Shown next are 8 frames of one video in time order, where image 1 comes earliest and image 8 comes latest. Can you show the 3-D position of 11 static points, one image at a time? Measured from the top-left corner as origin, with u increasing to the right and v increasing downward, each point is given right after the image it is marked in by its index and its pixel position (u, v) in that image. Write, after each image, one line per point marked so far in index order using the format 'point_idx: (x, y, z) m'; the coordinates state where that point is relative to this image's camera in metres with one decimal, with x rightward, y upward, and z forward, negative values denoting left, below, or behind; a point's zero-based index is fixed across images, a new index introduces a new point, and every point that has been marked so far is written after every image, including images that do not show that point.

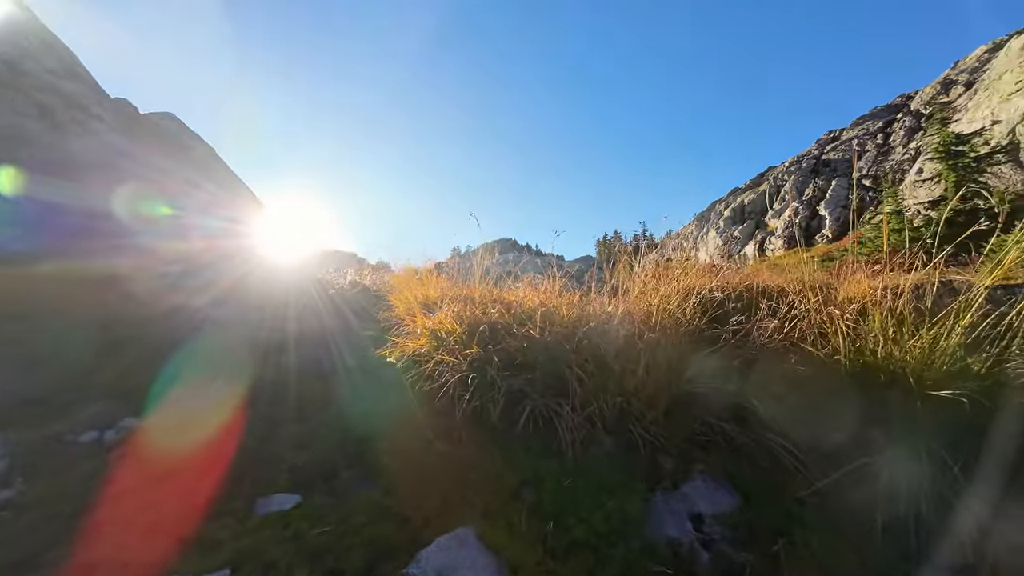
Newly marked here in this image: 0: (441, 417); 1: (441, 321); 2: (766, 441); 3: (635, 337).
0: (-0.6, -1.0, +3.0) m
1: (-0.7, -0.3, +4.0) m
2: (+1.7, -1.1, +2.7) m
3: (+1.0, -0.4, +3.3) m
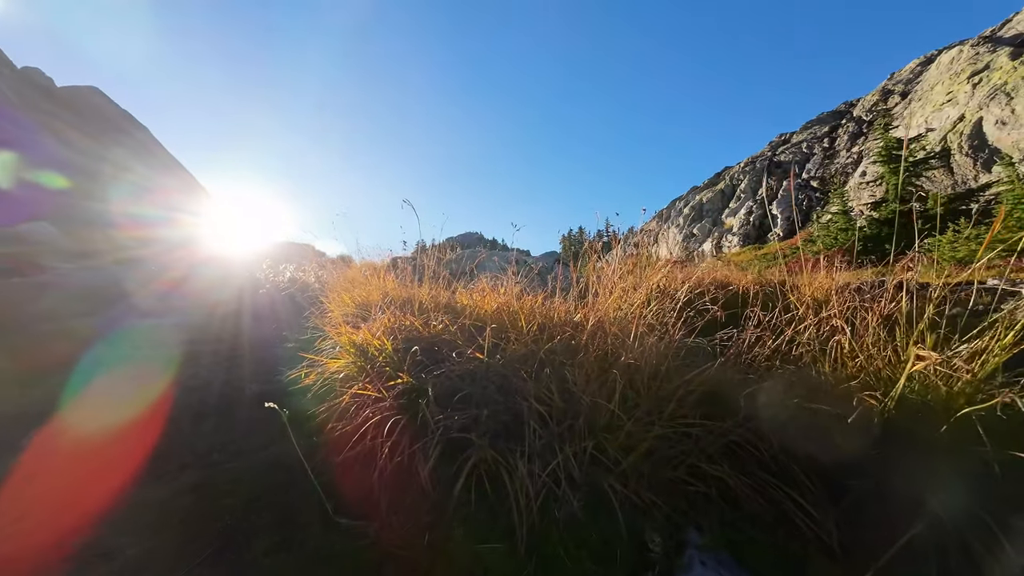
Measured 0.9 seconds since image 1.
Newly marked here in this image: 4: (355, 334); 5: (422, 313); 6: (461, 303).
0: (-0.9, -1.1, +2.3) m
1: (-1.2, -0.4, +3.2) m
2: (+1.4, -1.1, +2.2) m
3: (+0.6, -0.5, +2.6) m
4: (-1.4, -0.4, +3.4) m
5: (-0.9, -0.2, +3.8) m
6: (-0.6, -0.2, +4.2) m
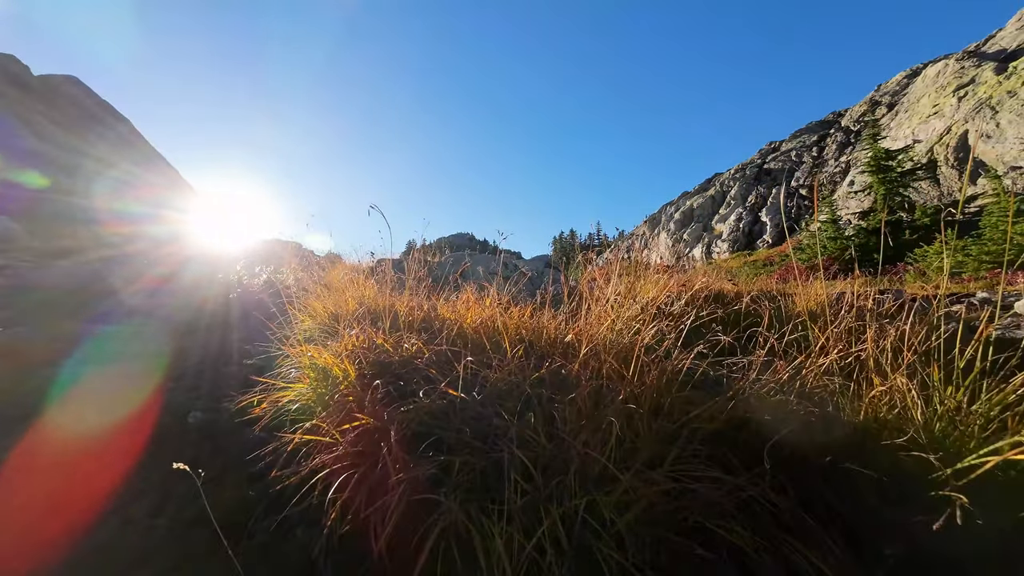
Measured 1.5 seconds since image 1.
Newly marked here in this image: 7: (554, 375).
0: (-1.0, -1.2, +1.9) m
1: (-1.3, -0.5, +2.8) m
2: (+1.3, -1.3, +1.8) m
3: (+0.5, -0.6, +2.3) m
4: (-1.5, -0.5, +3.0) m
5: (-1.0, -0.4, +3.4) m
6: (-0.7, -0.3, +3.8) m
7: (+0.3, -0.6, +2.5) m
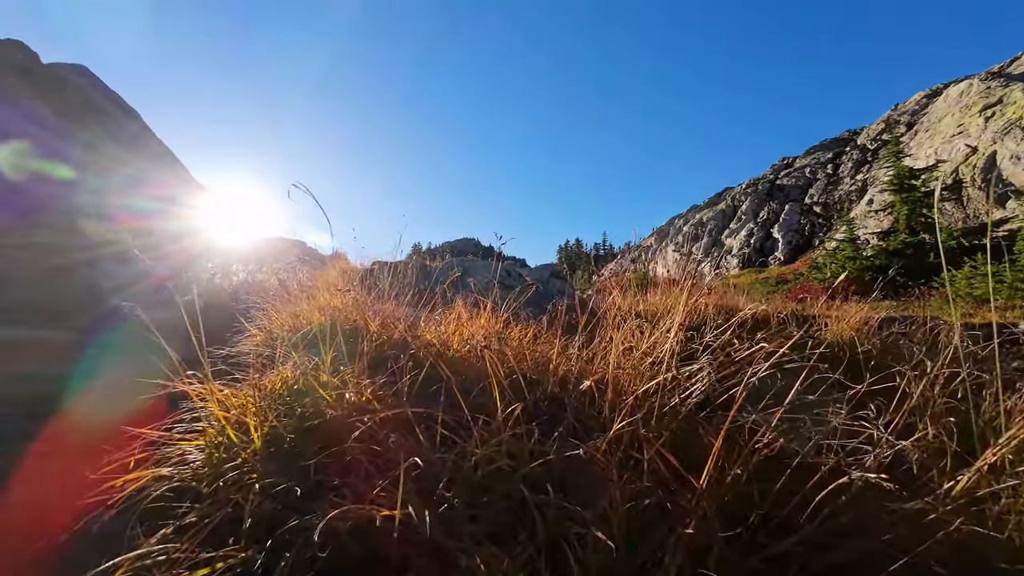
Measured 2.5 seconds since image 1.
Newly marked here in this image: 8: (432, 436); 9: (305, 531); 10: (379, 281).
0: (-1.1, -1.3, +1.0) m
1: (-1.3, -0.6, +1.9) m
2: (+1.2, -1.4, +0.9) m
3: (+0.5, -0.8, +1.4) m
4: (-1.5, -0.6, +2.1) m
5: (-1.0, -0.5, +2.5) m
6: (-0.7, -0.4, +2.9) m
7: (+0.2, -0.7, +1.6) m
8: (-0.4, -0.7, +1.8) m
9: (-0.7, -0.8, +1.3) m
10: (-2.2, +0.1, +6.5) m
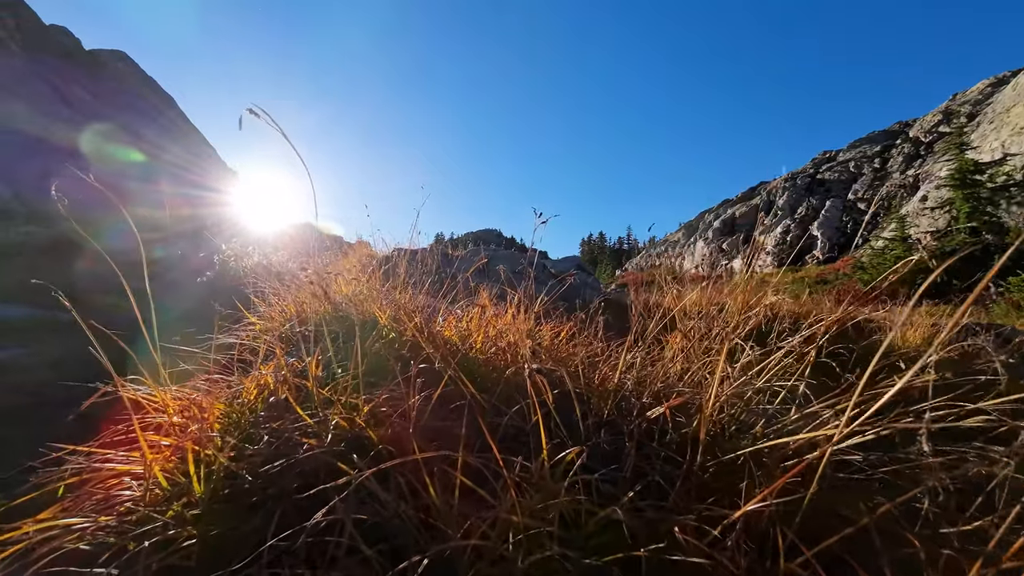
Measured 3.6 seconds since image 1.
0: (-1.0, -1.2, +0.5) m
1: (-1.2, -0.5, +1.4) m
2: (+1.3, -1.5, +0.3) m
3: (+0.6, -0.8, +0.8) m
4: (-1.3, -0.5, +1.6) m
5: (-0.8, -0.4, +2.0) m
6: (-0.5, -0.3, +2.4) m
7: (+0.4, -0.7, +1.0) m
8: (-0.2, -0.6, +1.3) m
9: (-0.6, -0.7, +0.8) m
10: (-1.8, +0.3, +6.1) m
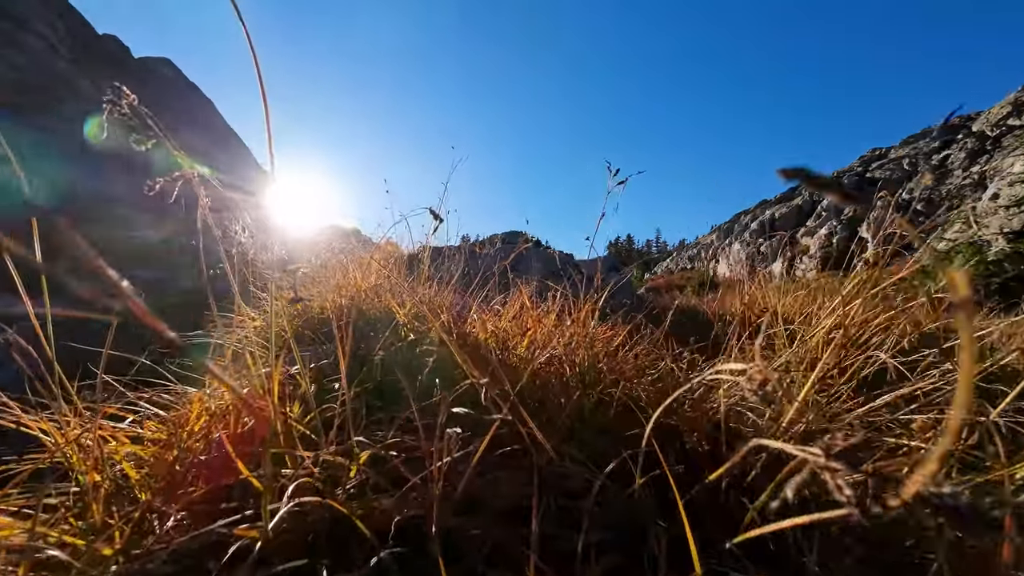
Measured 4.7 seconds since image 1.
0: (-0.9, -1.1, -0.1) m
1: (-0.9, -0.4, +0.8) m
2: (+1.4, -1.4, -0.5) m
3: (+0.8, -0.7, +0.1) m
4: (-1.1, -0.4, +1.0) m
5: (-0.6, -0.3, +1.4) m
6: (-0.2, -0.3, +1.8) m
7: (+0.6, -0.6, +0.3) m
8: (0.0, -0.6, +0.6) m
9: (-0.4, -0.7, +0.1) m
10: (-1.2, +0.4, +5.5) m
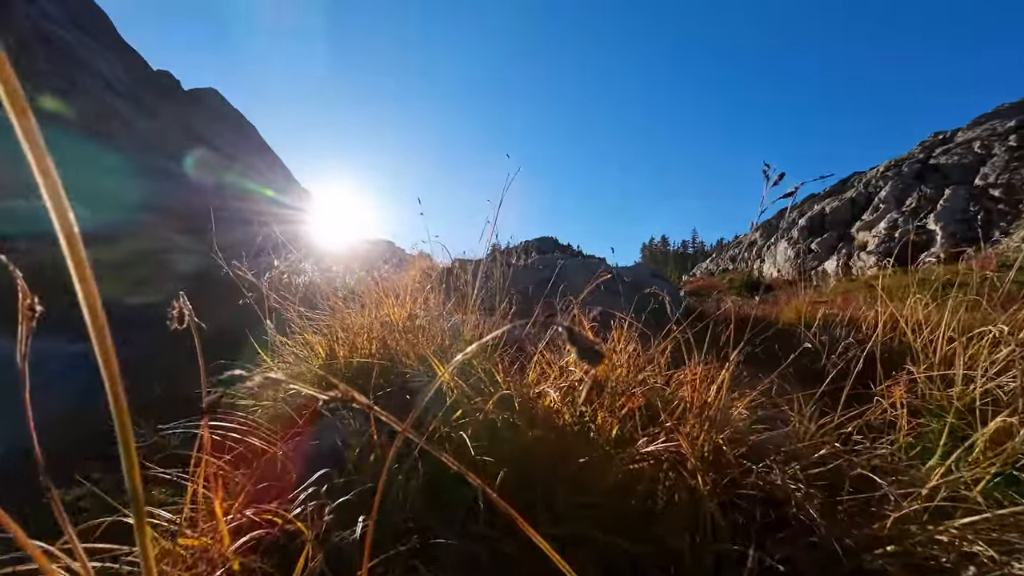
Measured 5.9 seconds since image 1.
0: (-0.7, -1.3, -0.7) m
1: (-0.7, -0.7, +0.3) m
2: (+1.6, -1.6, -1.2) m
3: (+1.0, -0.9, -0.6) m
4: (-0.8, -0.6, +0.5) m
5: (-0.3, -0.5, +0.8) m
6: (+0.1, -0.5, +1.2) m
7: (+0.8, -0.8, -0.3) m
8: (+0.2, -0.8, 0.0) m
9: (-0.2, -0.9, -0.4) m
10: (-0.6, +0.1, +5.0) m
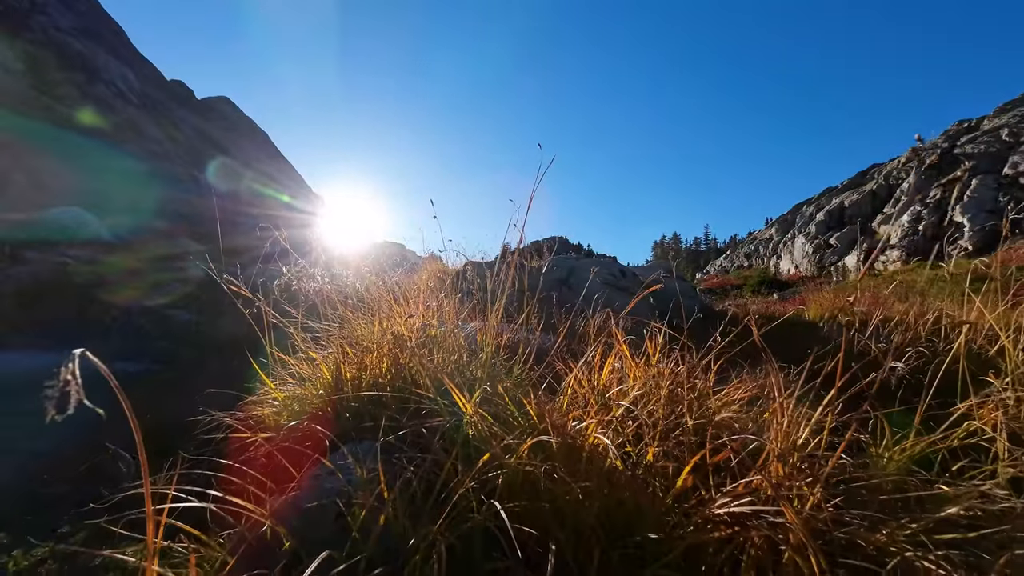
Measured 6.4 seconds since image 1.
0: (-0.6, -1.4, -1.0) m
1: (-0.6, -0.7, 0.0) m
2: (+1.7, -1.6, -1.5) m
3: (+1.1, -0.9, -0.9) m
4: (-0.7, -0.7, +0.2) m
5: (-0.2, -0.6, +0.6) m
6: (+0.2, -0.5, +0.9) m
7: (+0.9, -0.8, -0.6) m
8: (+0.3, -0.8, -0.3) m
9: (-0.1, -0.9, -0.7) m
10: (-0.4, 0.0, +4.7) m
